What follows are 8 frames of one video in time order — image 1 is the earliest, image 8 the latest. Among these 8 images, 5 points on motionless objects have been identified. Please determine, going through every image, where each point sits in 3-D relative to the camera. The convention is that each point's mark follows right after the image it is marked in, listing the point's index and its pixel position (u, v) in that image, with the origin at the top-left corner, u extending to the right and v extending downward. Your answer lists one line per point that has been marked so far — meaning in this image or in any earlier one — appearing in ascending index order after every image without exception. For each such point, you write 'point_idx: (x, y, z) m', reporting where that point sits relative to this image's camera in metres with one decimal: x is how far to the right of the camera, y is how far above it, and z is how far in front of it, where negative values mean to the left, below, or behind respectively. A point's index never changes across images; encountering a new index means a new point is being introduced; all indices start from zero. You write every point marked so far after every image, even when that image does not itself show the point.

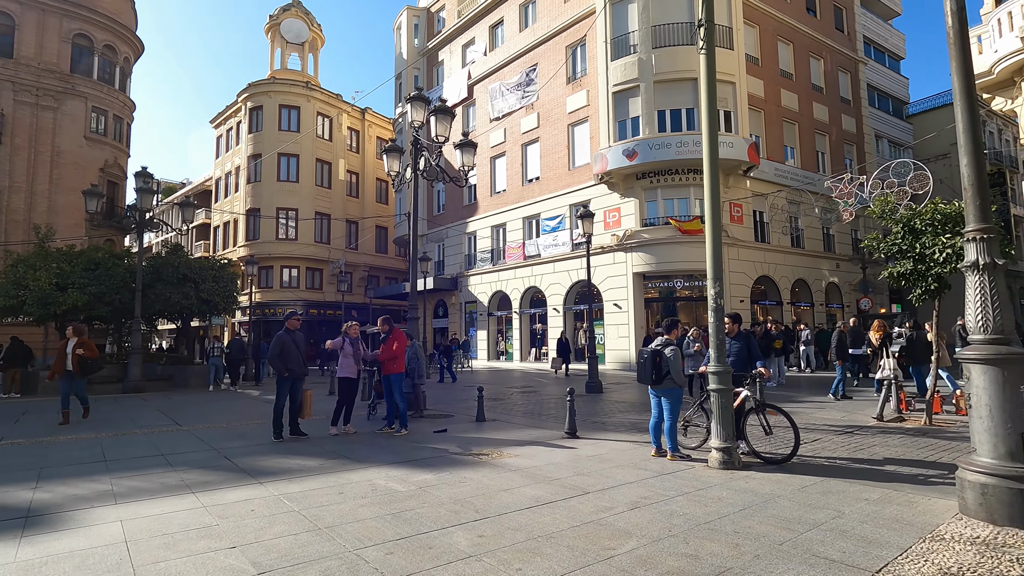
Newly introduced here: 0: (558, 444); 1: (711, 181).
0: (+0.6, -2.2, +7.4) m
1: (+2.4, +1.3, +6.5) m
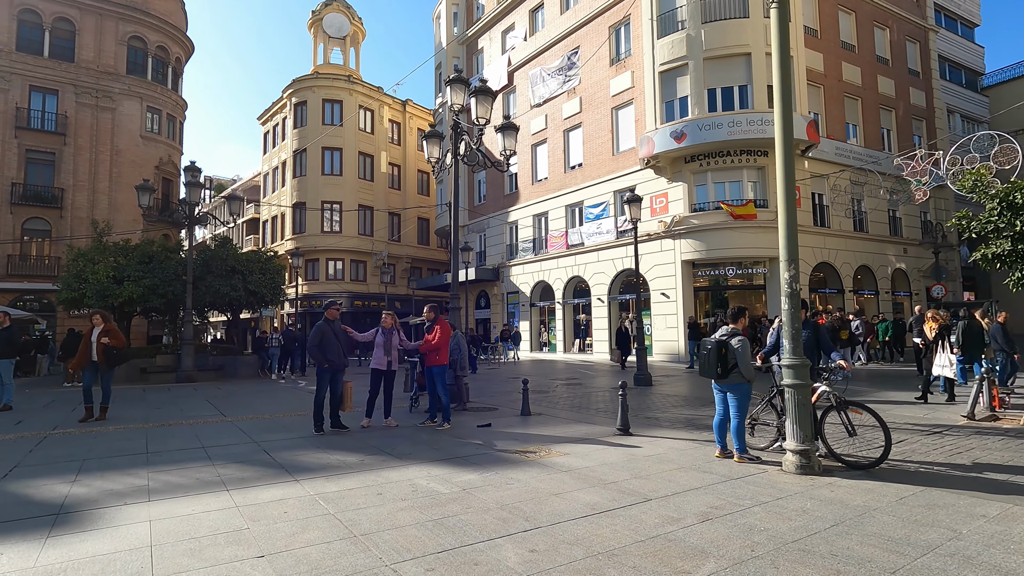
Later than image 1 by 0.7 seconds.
0: (+1.3, -2.0, +6.9) m
1: (+3.0, +1.5, +5.8) m
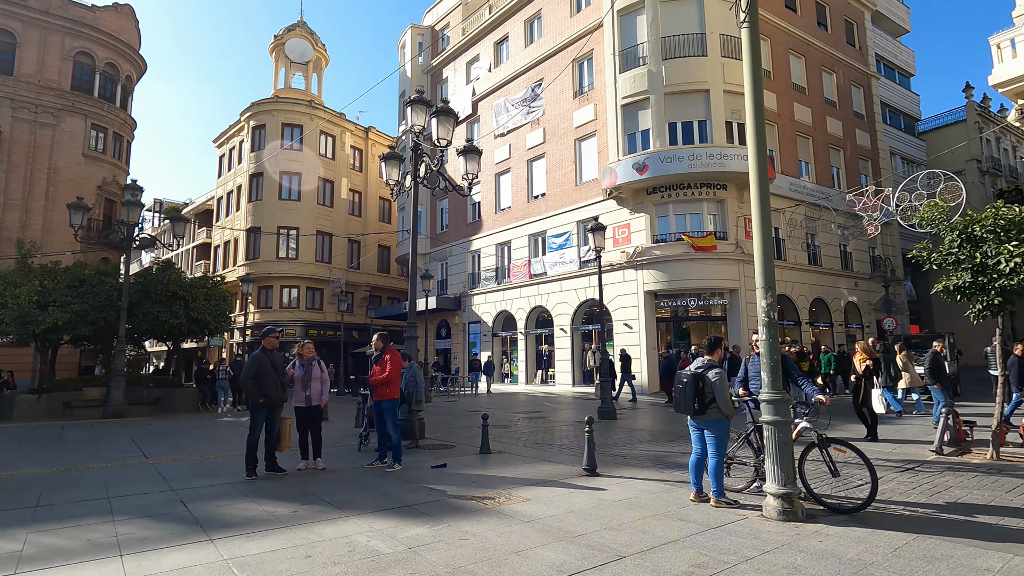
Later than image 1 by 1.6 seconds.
0: (+0.8, -2.3, +6.3) m
1: (+2.6, +1.2, +5.5) m
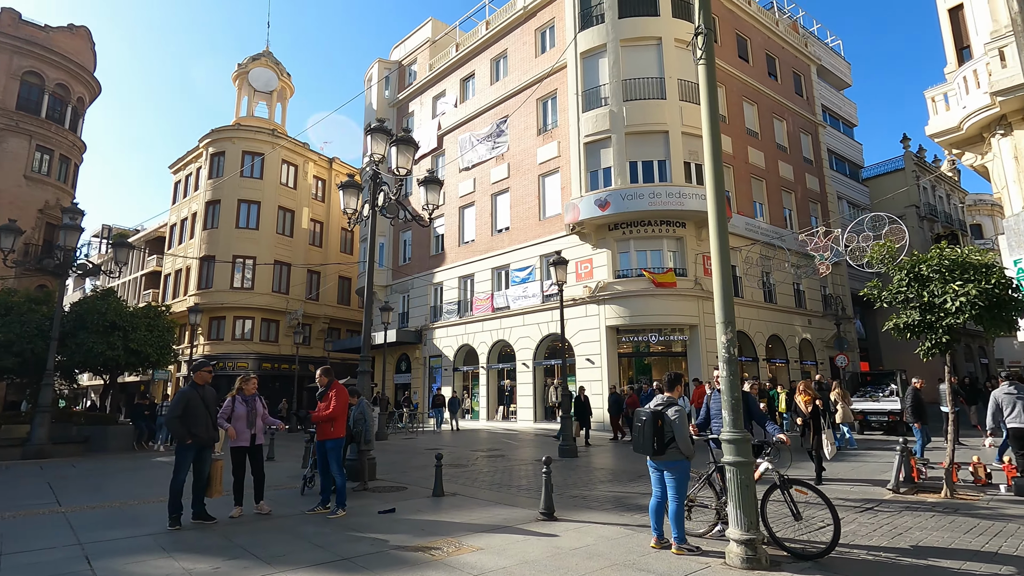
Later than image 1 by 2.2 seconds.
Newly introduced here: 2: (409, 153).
0: (+0.2, -2.7, +5.9) m
1: (+2.1, +0.8, +5.5) m
2: (-2.1, +2.7, +10.7) m
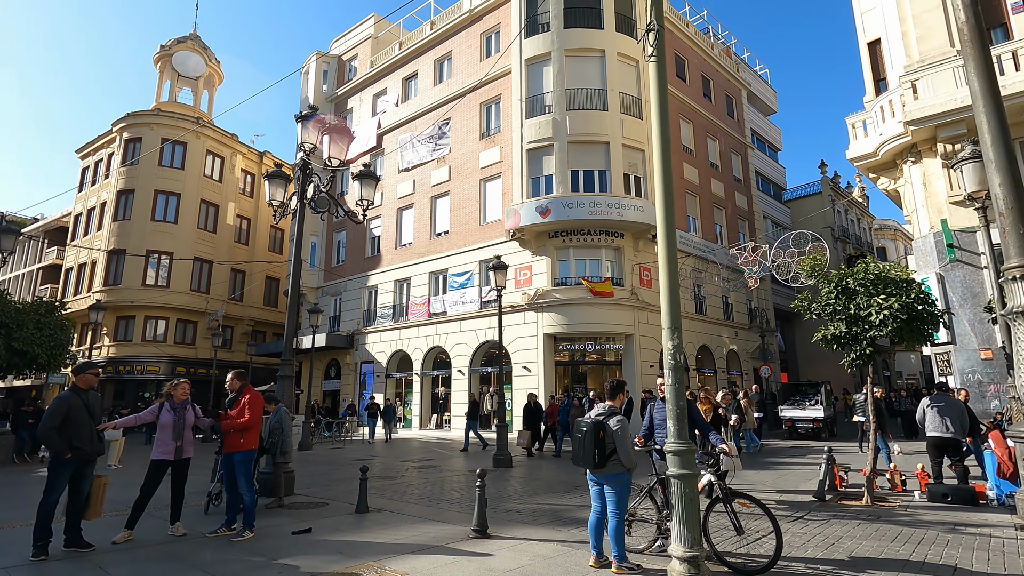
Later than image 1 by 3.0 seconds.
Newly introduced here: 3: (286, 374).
0: (-0.5, -2.7, +5.5) m
1: (+1.5, +0.8, +5.3) m
2: (-3.2, +2.7, +10.1) m
3: (-3.8, -1.5, +9.1) m
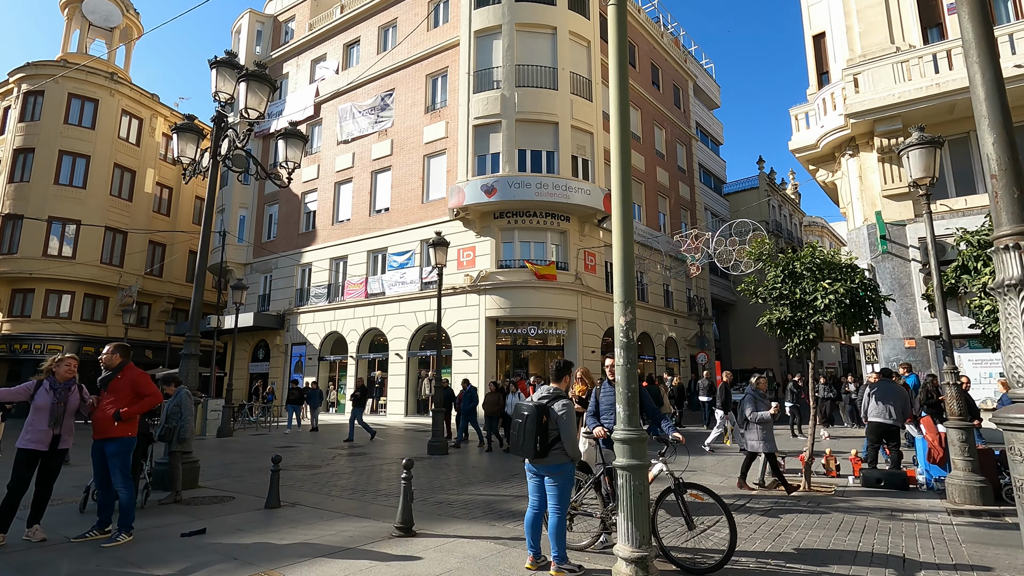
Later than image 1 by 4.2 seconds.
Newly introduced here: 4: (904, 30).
0: (-1.2, -2.4, +4.8) m
1: (+1.0, +1.0, +4.7) m
2: (-4.1, +3.2, +8.9) m
3: (-4.8, -1.0, +8.0) m
4: (+10.7, +7.0, +14.6) m
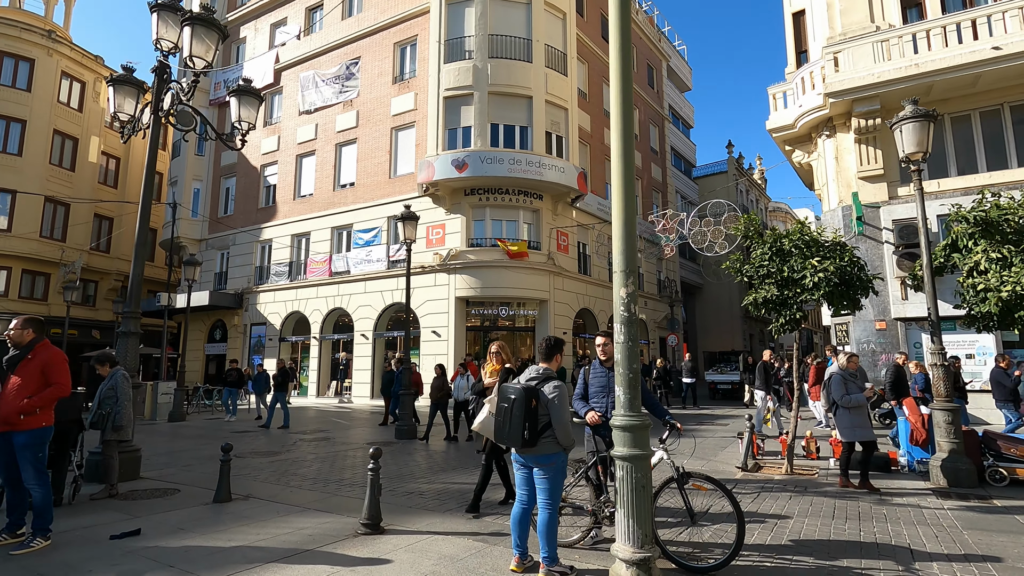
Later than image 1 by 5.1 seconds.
0: (-1.3, -2.1, +4.2) m
1: (+0.9, +1.3, +4.2) m
2: (-4.5, +3.7, +8.0) m
3: (-5.1, -0.6, +7.2) m
4: (+10.0, +7.5, +14.4) m
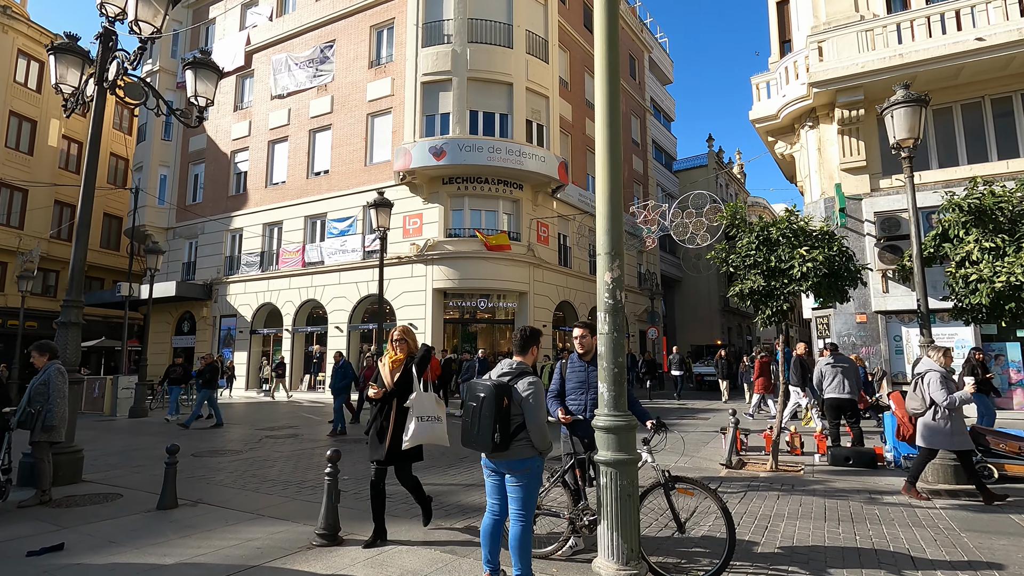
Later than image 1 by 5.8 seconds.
0: (-1.5, -2.0, +3.7) m
1: (+0.7, +1.4, +3.8) m
2: (-4.8, +3.8, +7.3) m
3: (-5.4, -0.4, +6.5) m
4: (+9.5, +7.7, +14.2) m
